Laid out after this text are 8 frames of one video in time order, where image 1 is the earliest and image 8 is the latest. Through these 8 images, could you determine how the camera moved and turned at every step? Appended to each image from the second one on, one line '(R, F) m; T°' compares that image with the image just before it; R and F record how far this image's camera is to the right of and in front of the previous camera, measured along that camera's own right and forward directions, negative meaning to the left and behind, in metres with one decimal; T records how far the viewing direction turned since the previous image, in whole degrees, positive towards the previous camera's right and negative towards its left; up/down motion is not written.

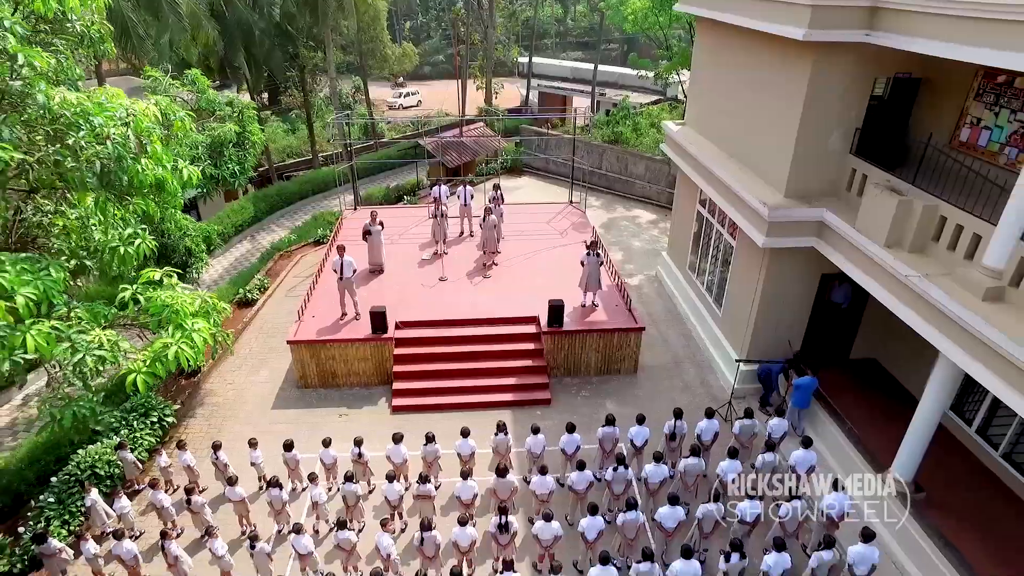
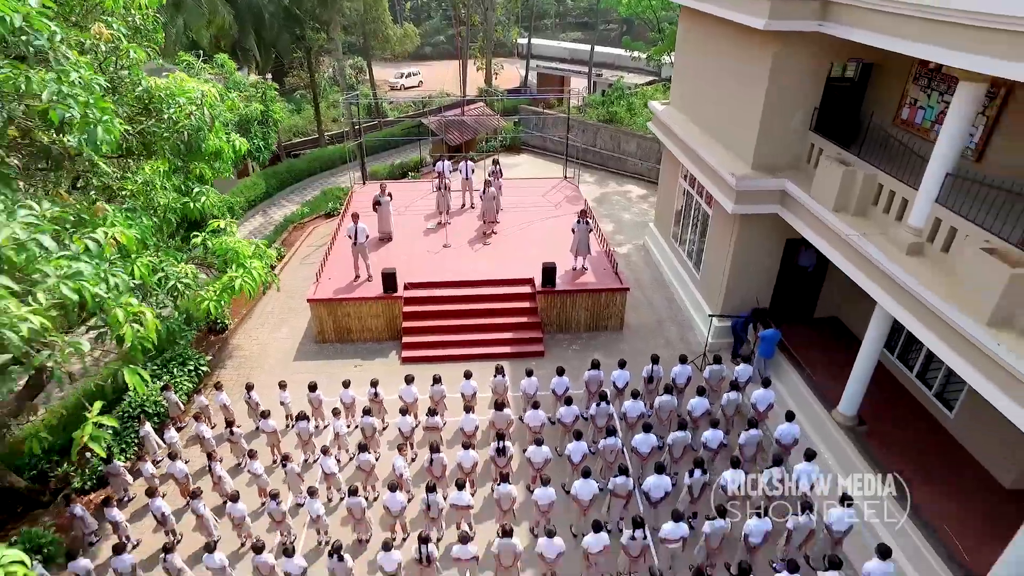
(0.0, -1.2) m; 0°
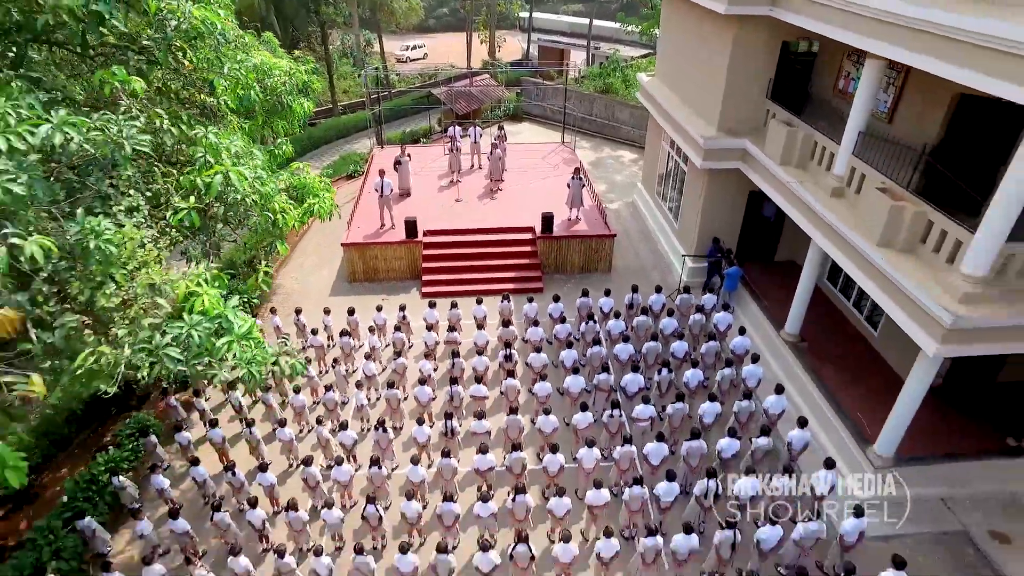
(-0.1, -2.0) m; 0°
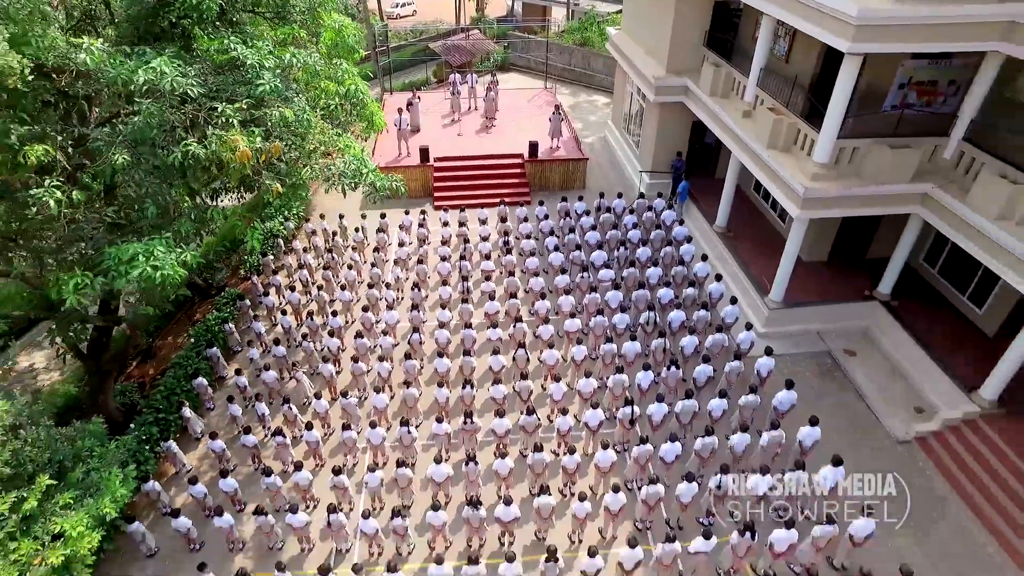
(-0.3, -3.5) m; +1°
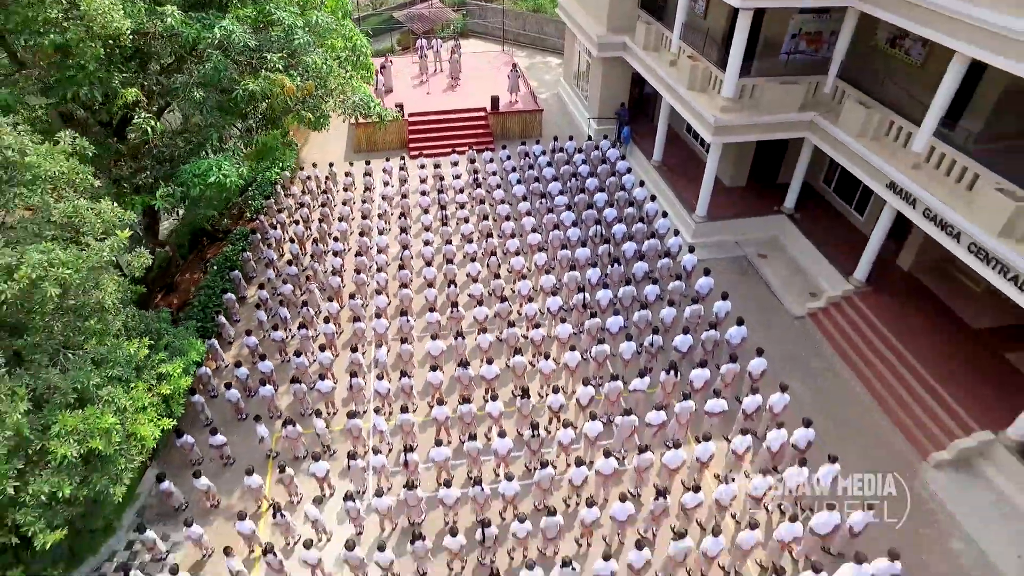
(-0.2, -2.5) m; +3°
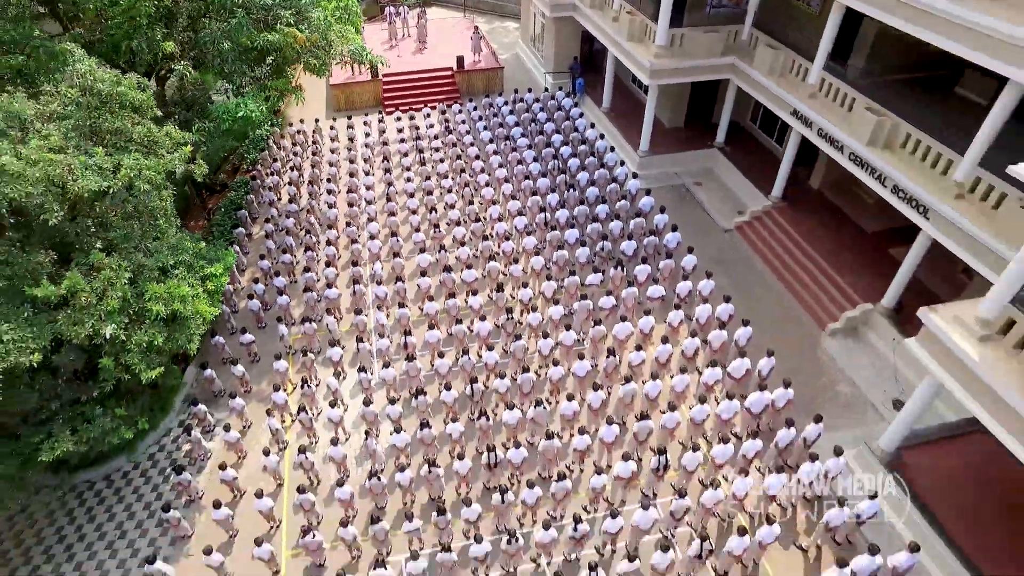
(-0.2, -2.3) m; +3°
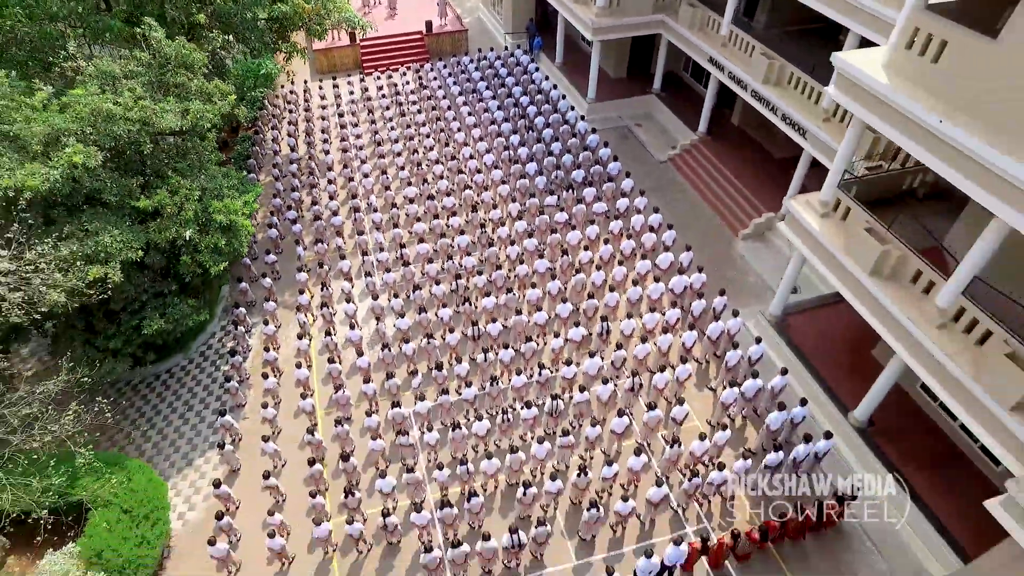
(-0.1, -3.1) m; +2°
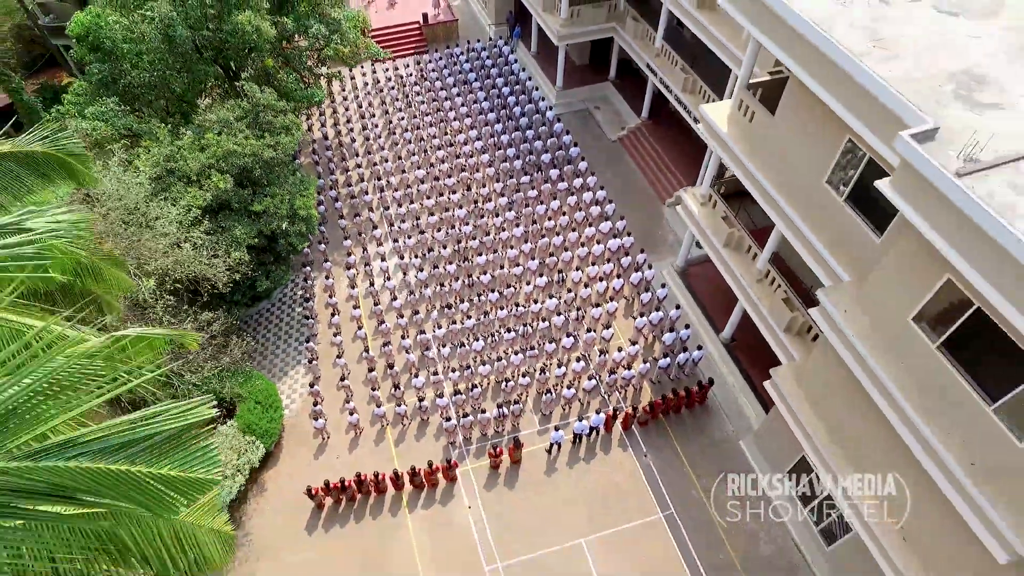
(+0.2, -5.9) m; +1°
